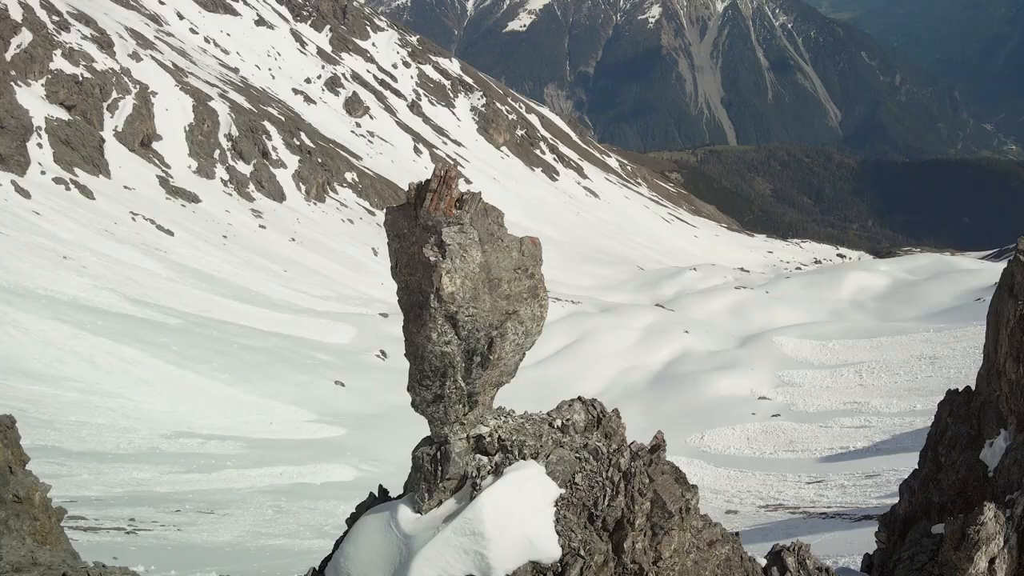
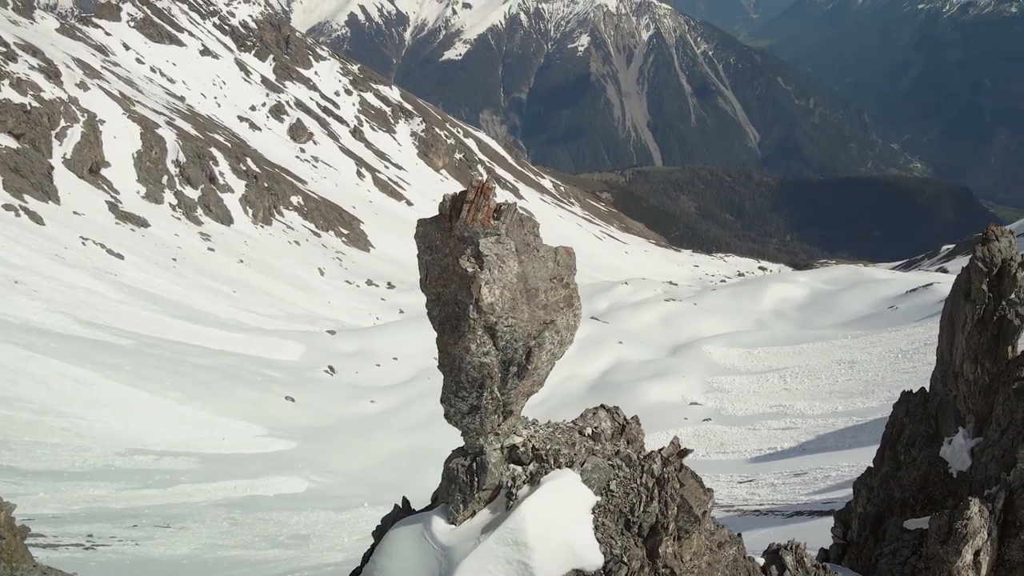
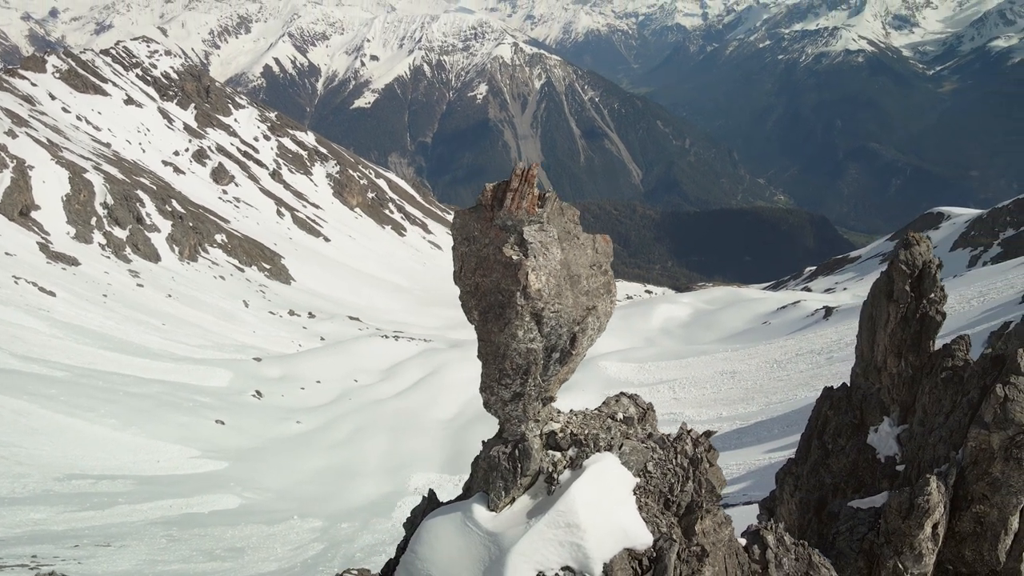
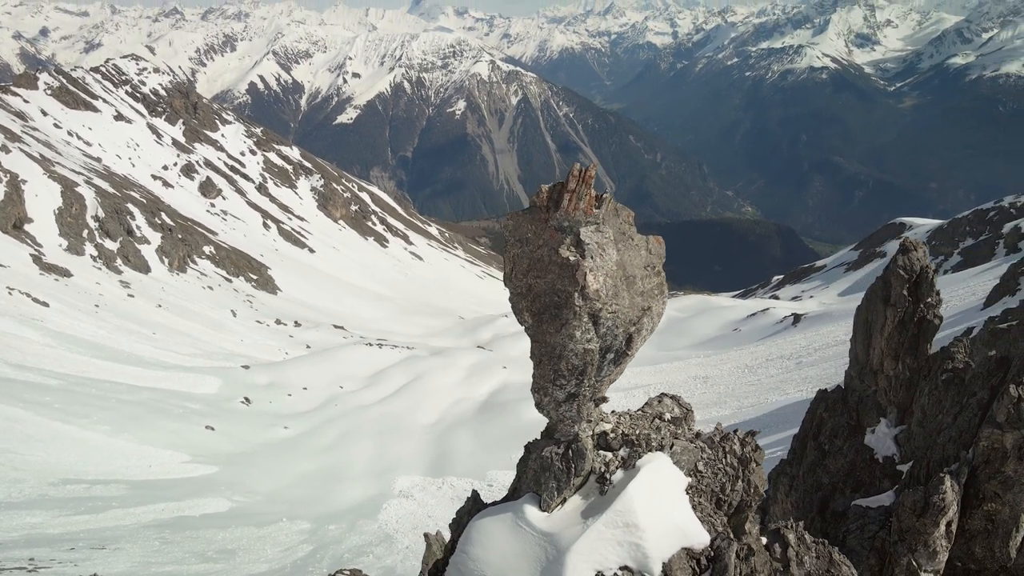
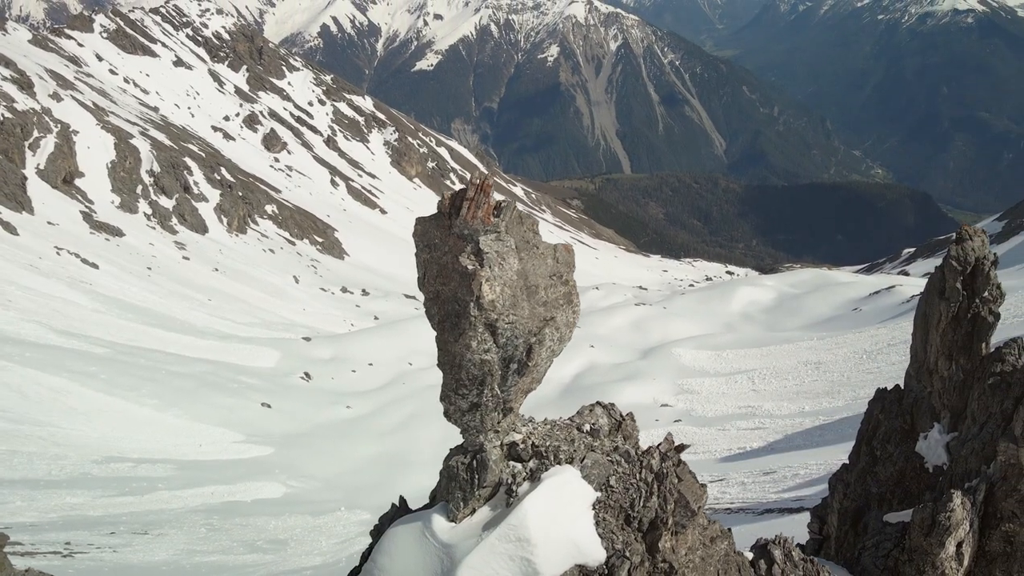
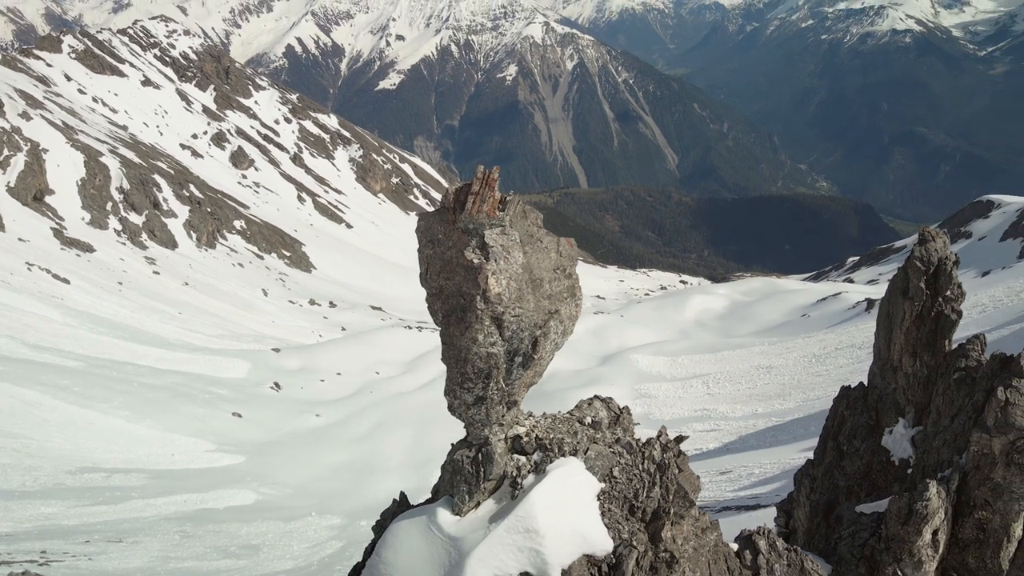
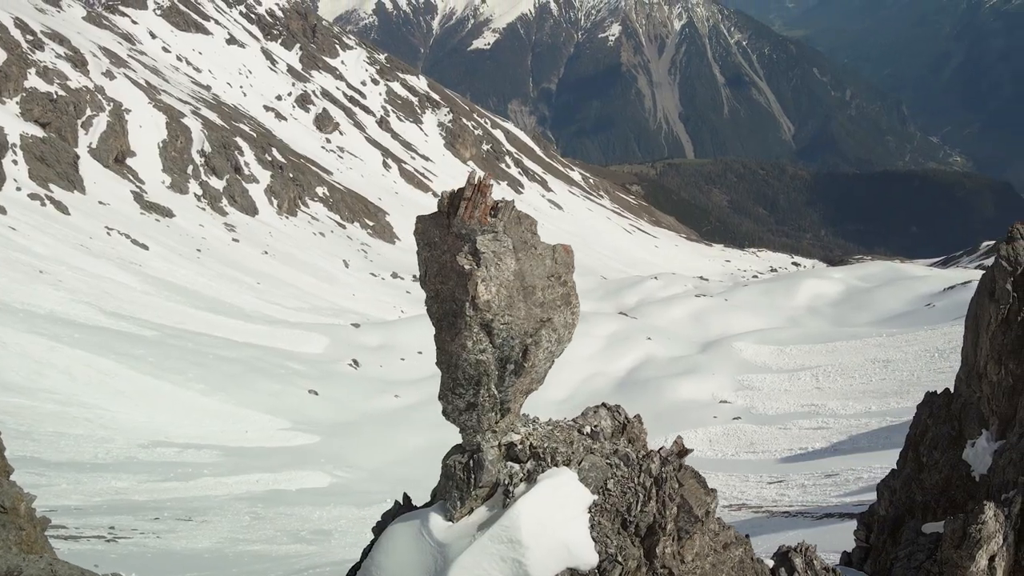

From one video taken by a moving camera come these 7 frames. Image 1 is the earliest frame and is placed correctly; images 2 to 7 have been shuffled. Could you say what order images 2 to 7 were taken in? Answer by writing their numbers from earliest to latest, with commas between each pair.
7, 2, 5, 6, 3, 4
